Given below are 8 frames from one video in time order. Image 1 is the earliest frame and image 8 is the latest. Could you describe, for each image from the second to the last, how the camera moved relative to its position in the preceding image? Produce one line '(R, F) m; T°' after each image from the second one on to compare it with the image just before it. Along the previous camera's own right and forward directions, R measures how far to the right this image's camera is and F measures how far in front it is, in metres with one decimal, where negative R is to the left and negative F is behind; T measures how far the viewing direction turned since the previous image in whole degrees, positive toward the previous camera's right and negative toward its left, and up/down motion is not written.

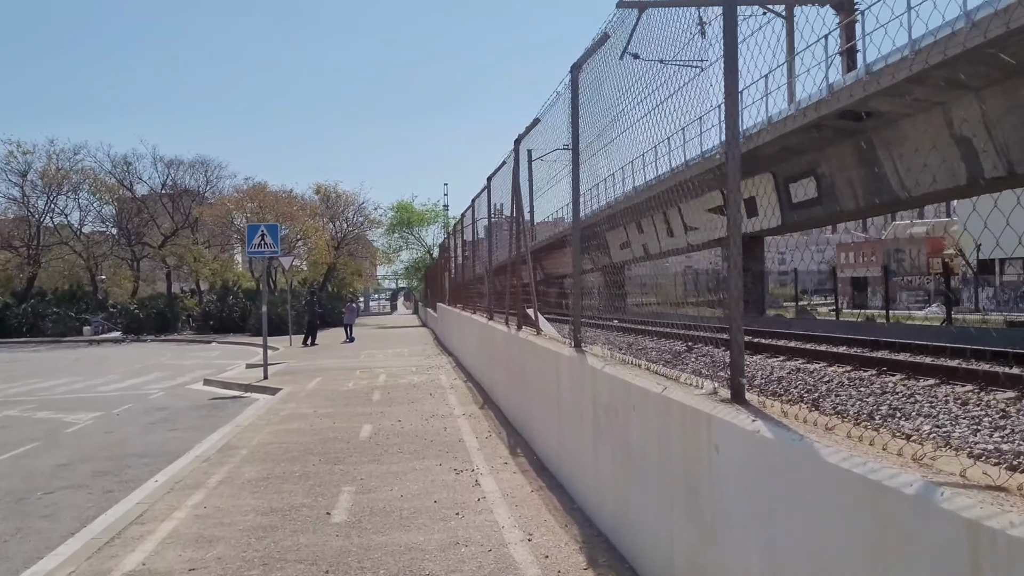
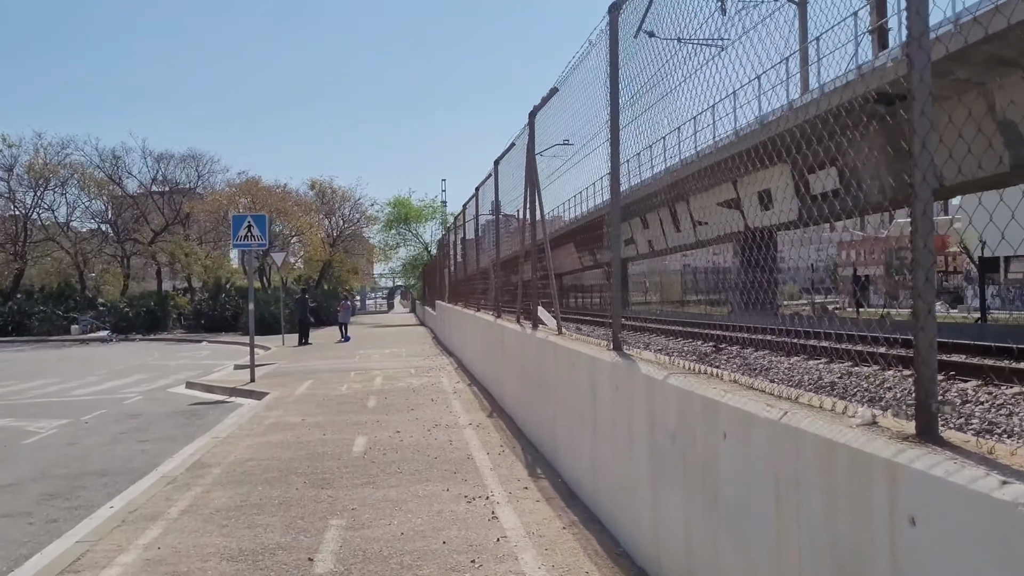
(-0.1, +1.0) m; 0°
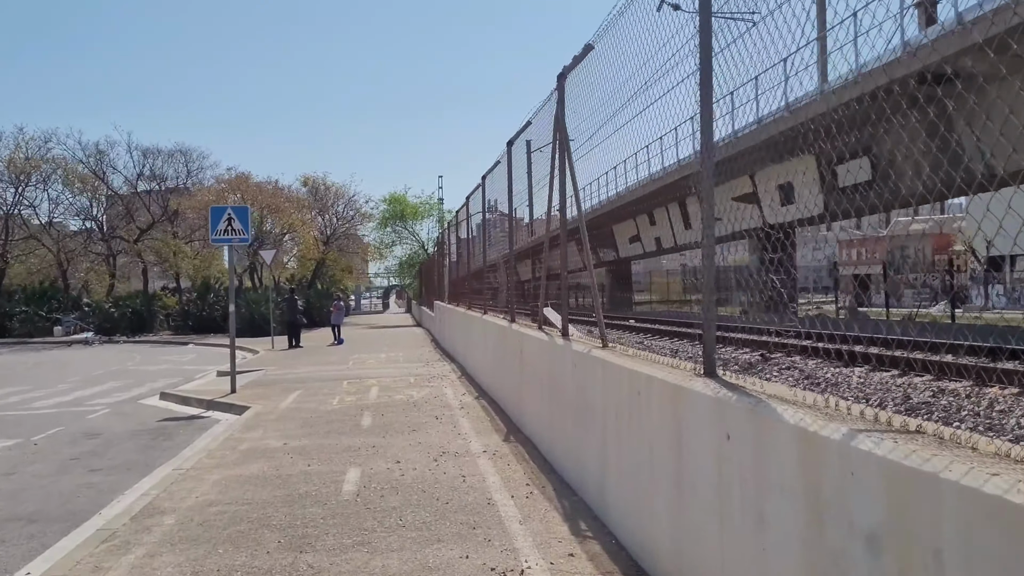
(-0.2, +1.2) m; 0°
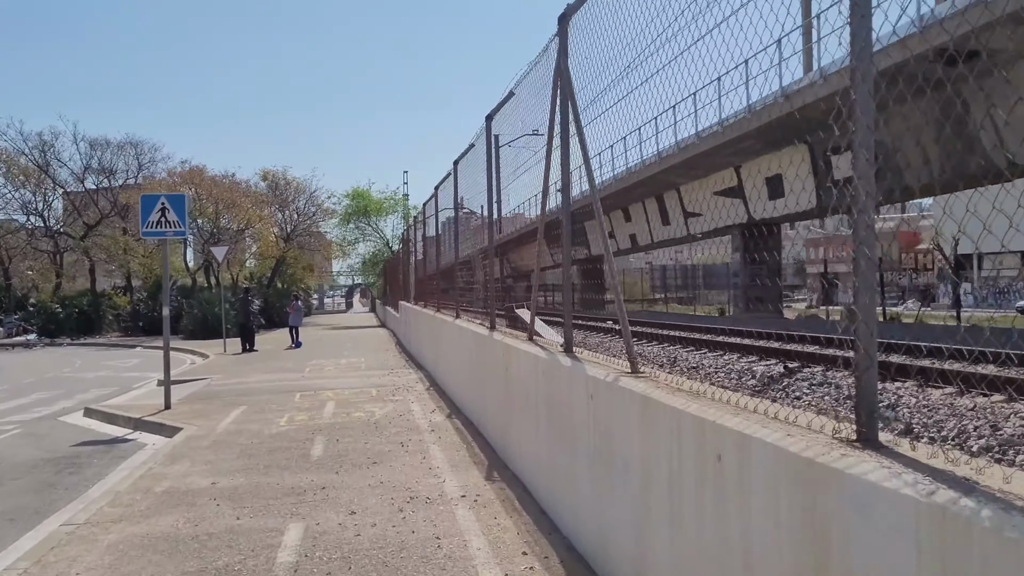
(-0.1, +1.3) m; +2°
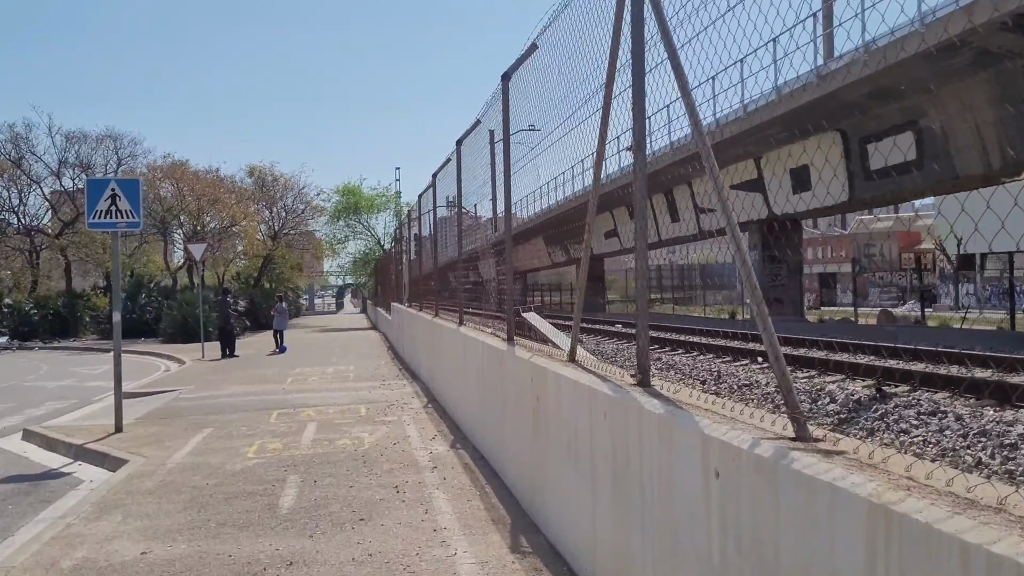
(-0.2, +1.4) m; +1°
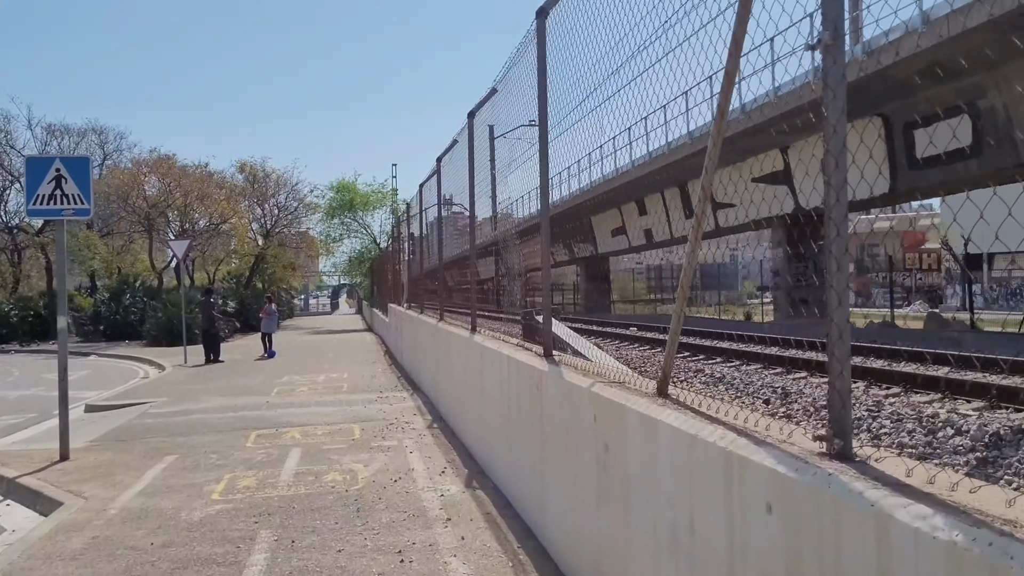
(-0.2, +1.3) m; 0°
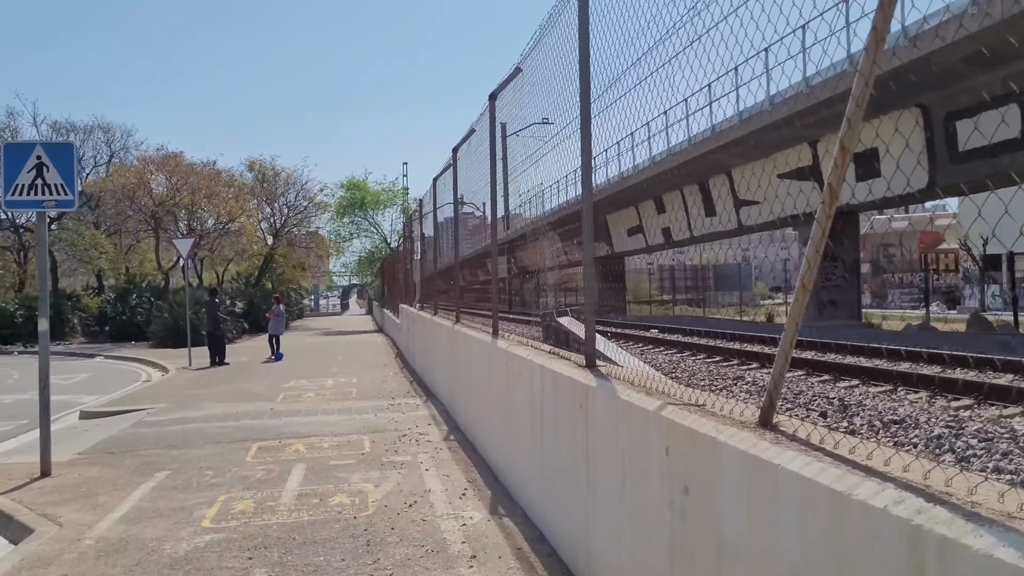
(-0.1, +0.6) m; -1°
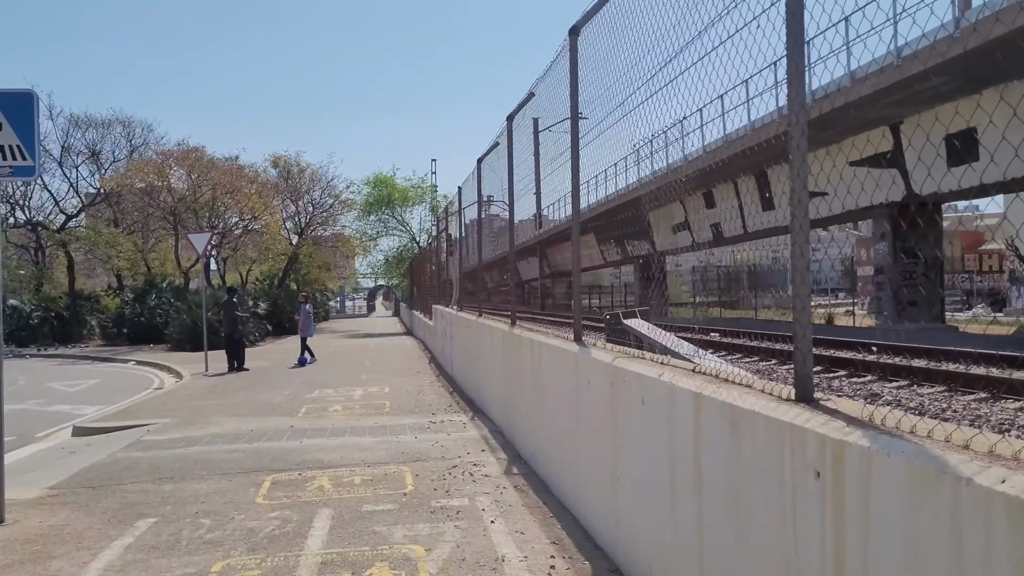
(-0.3, +1.5) m; -1°
